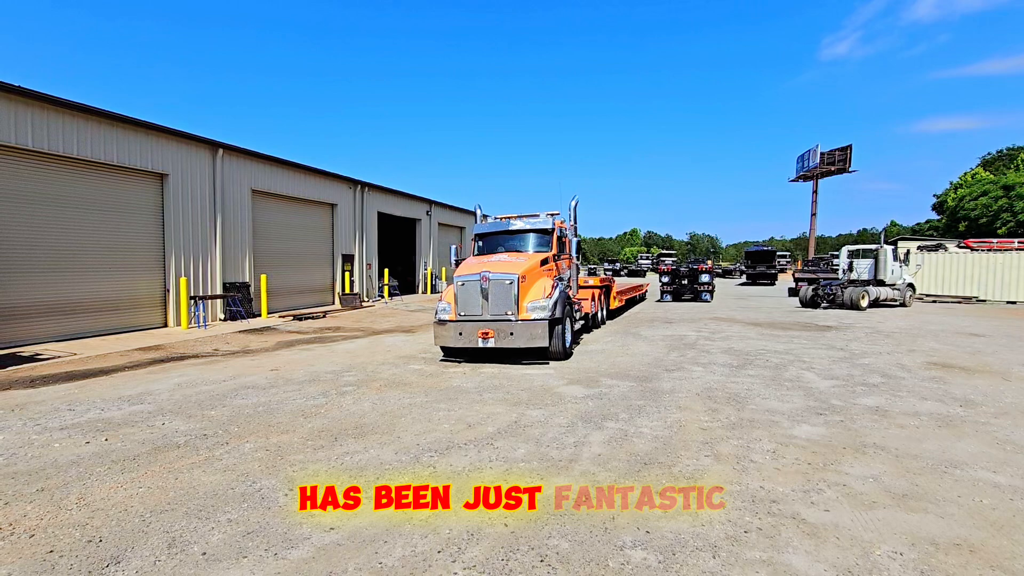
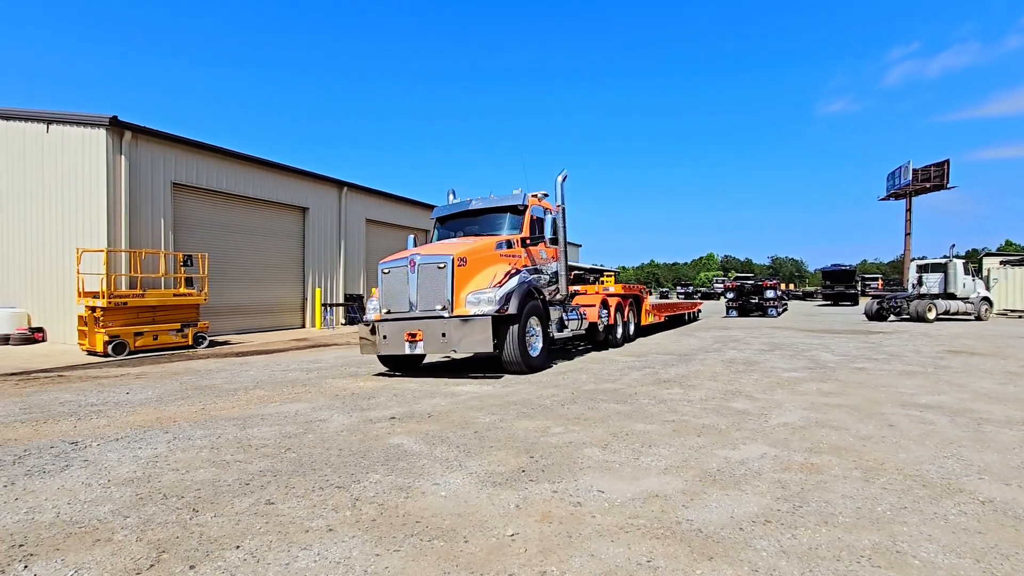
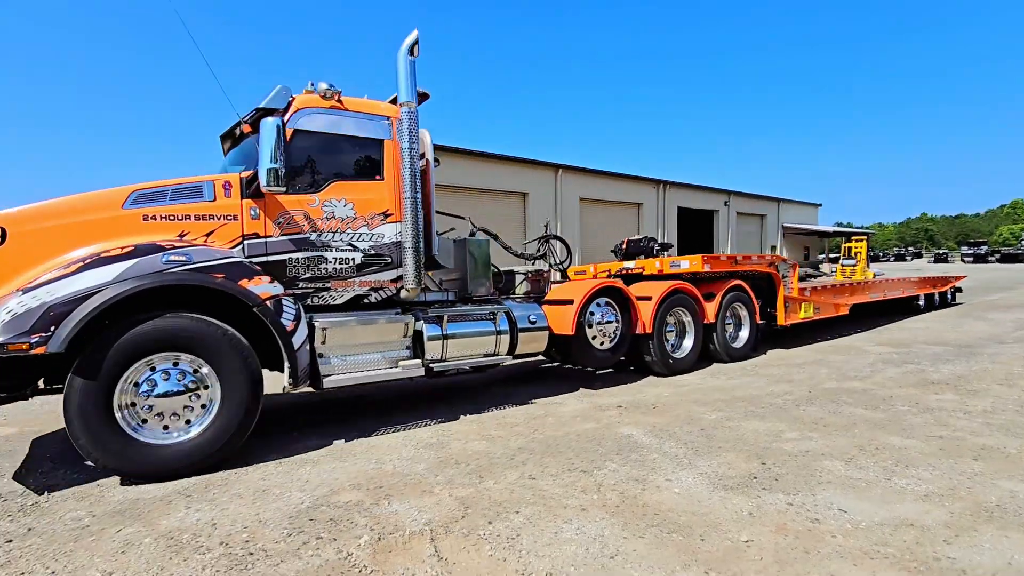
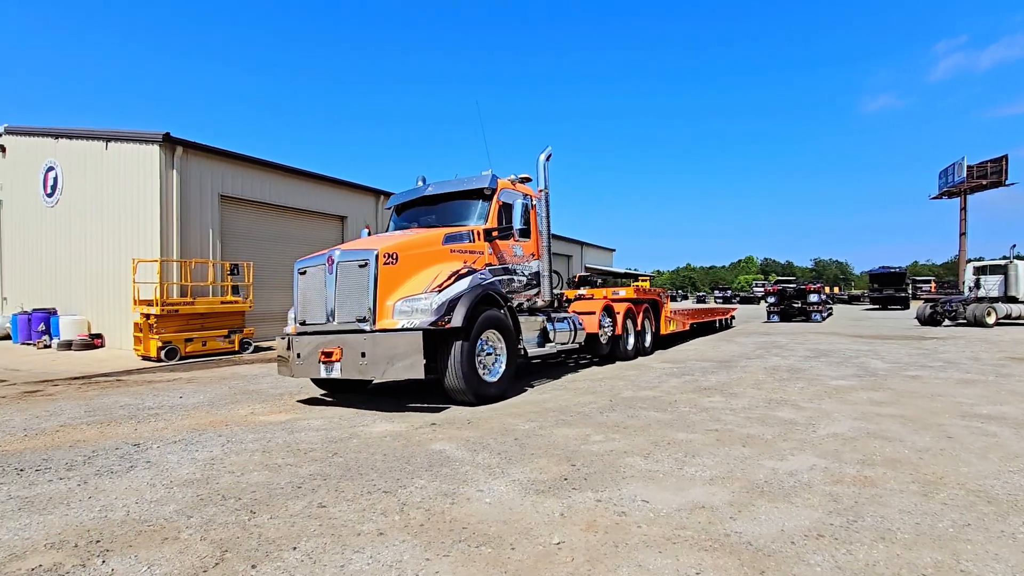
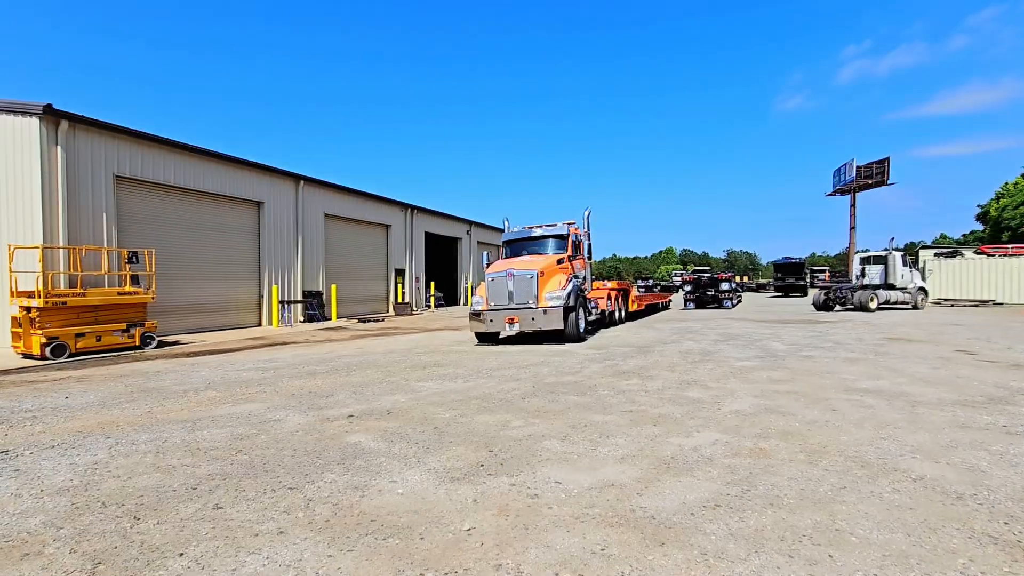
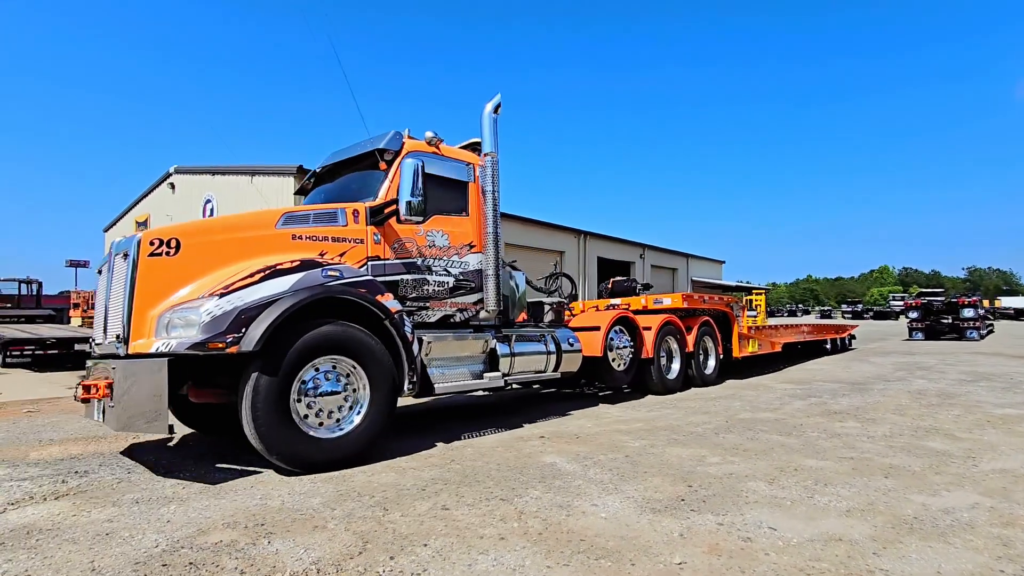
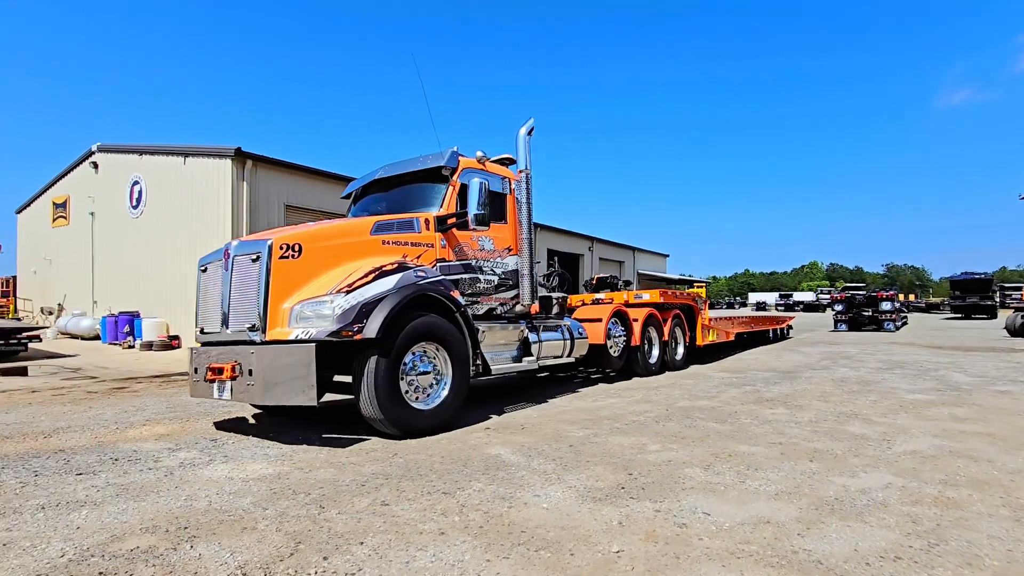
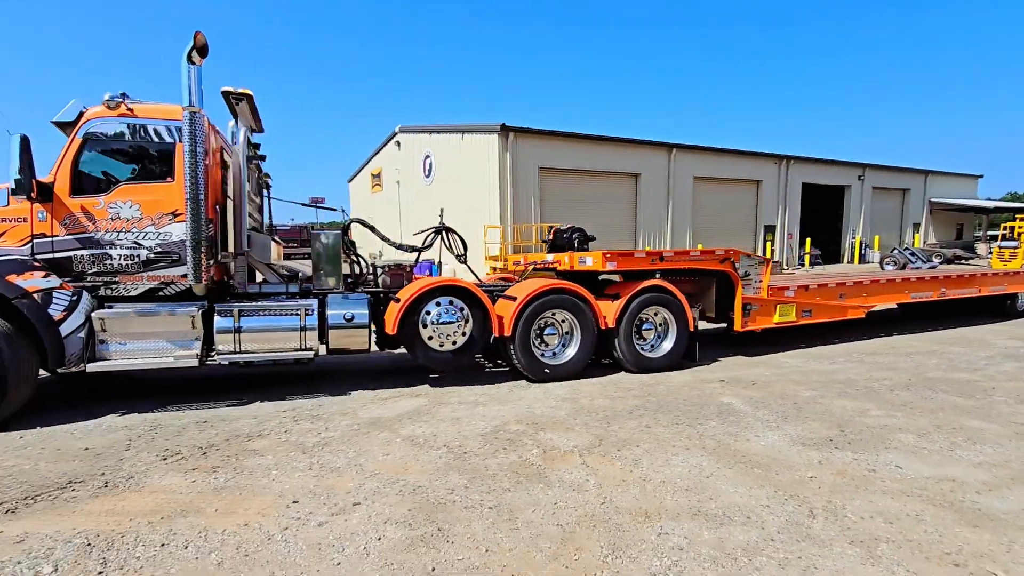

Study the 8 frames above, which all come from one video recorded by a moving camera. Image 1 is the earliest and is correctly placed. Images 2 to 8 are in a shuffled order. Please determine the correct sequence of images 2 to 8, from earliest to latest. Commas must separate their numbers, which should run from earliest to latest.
5, 2, 4, 7, 6, 3, 8
